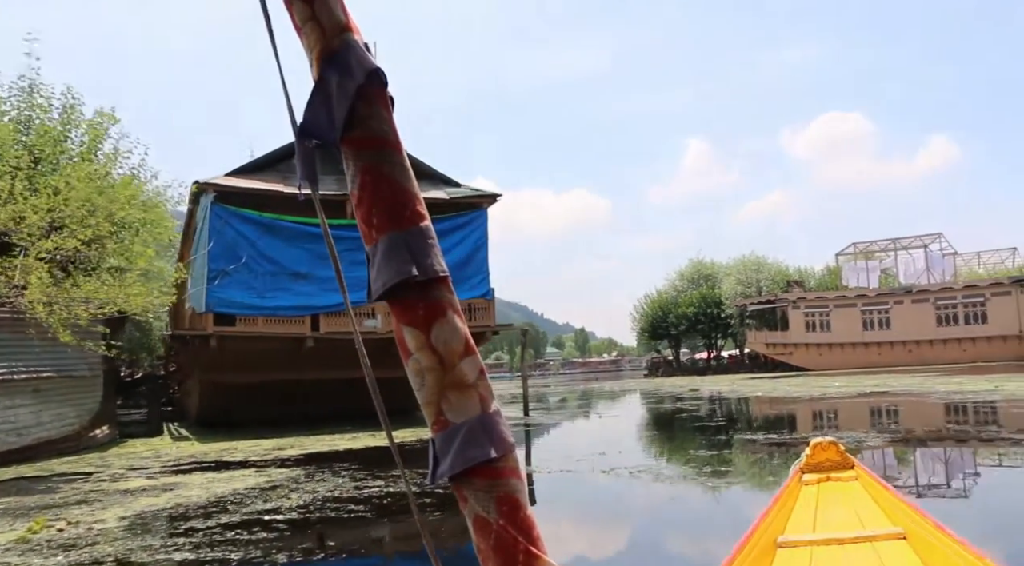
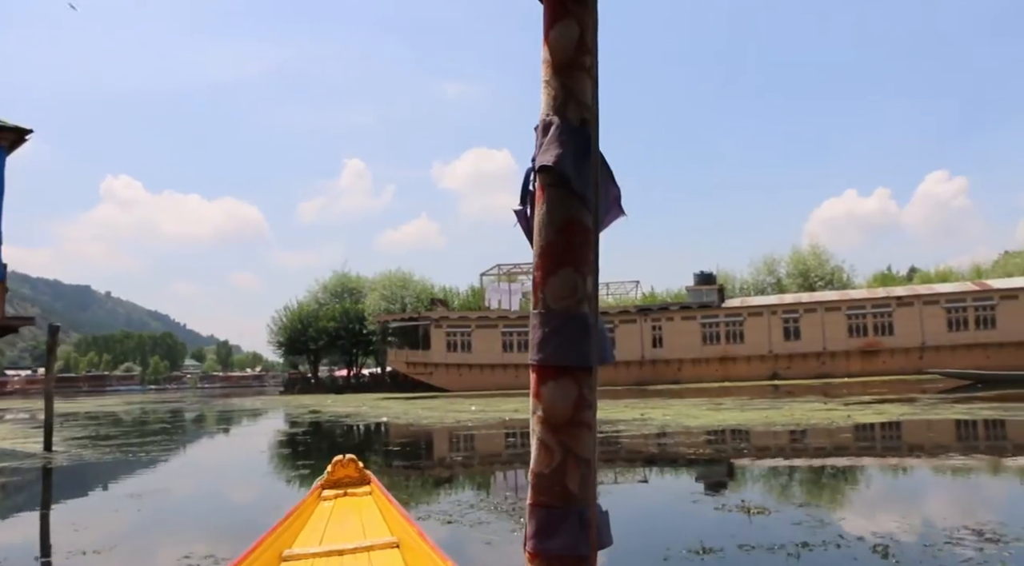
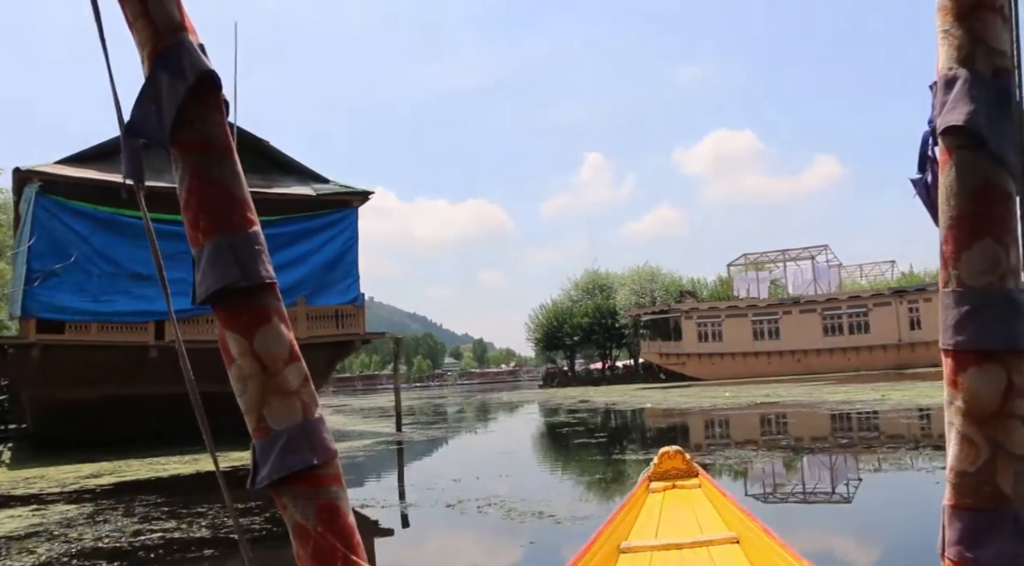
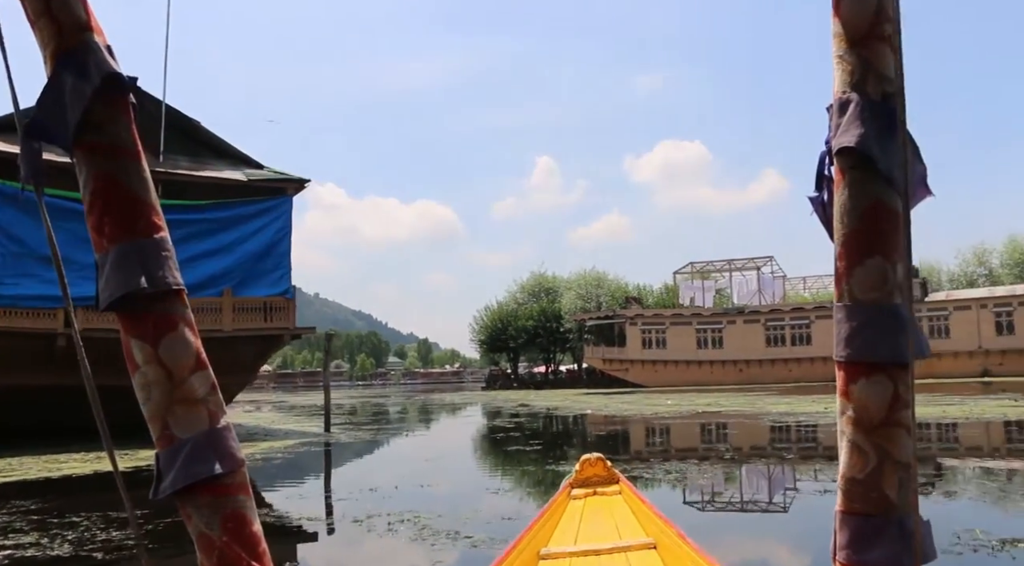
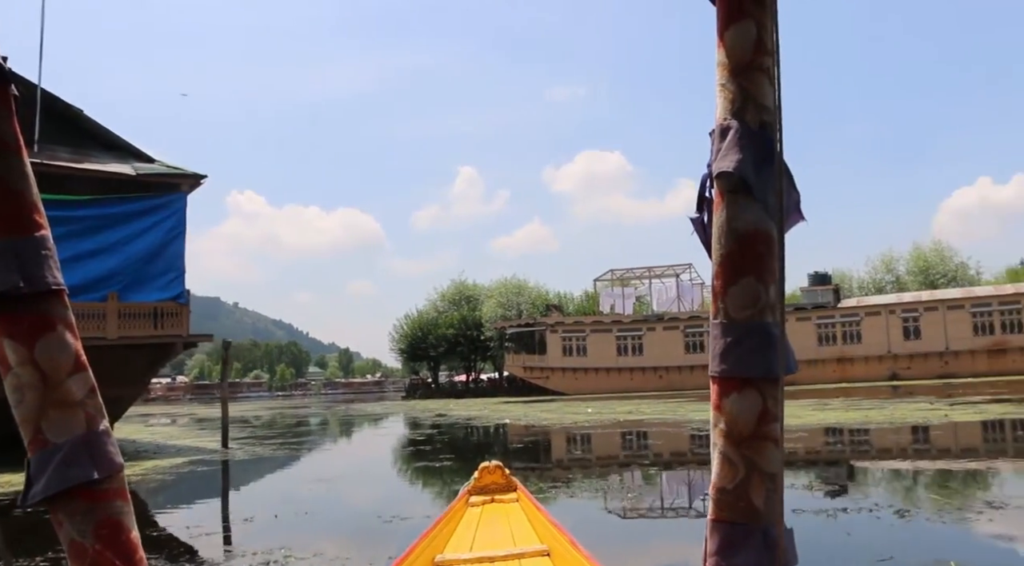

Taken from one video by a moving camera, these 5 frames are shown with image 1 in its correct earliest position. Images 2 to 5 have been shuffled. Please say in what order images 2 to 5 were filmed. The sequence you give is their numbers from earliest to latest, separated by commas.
3, 4, 5, 2
